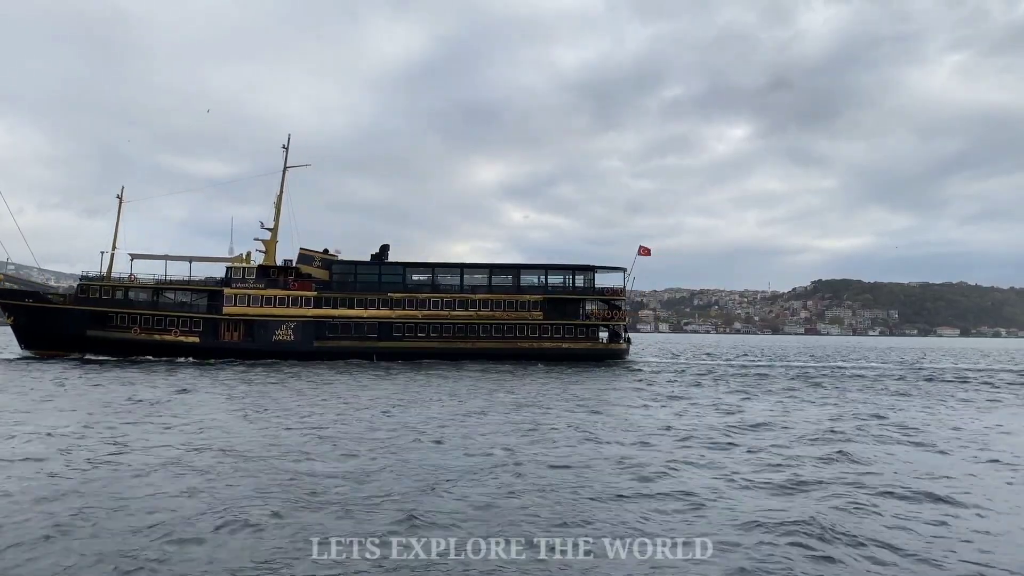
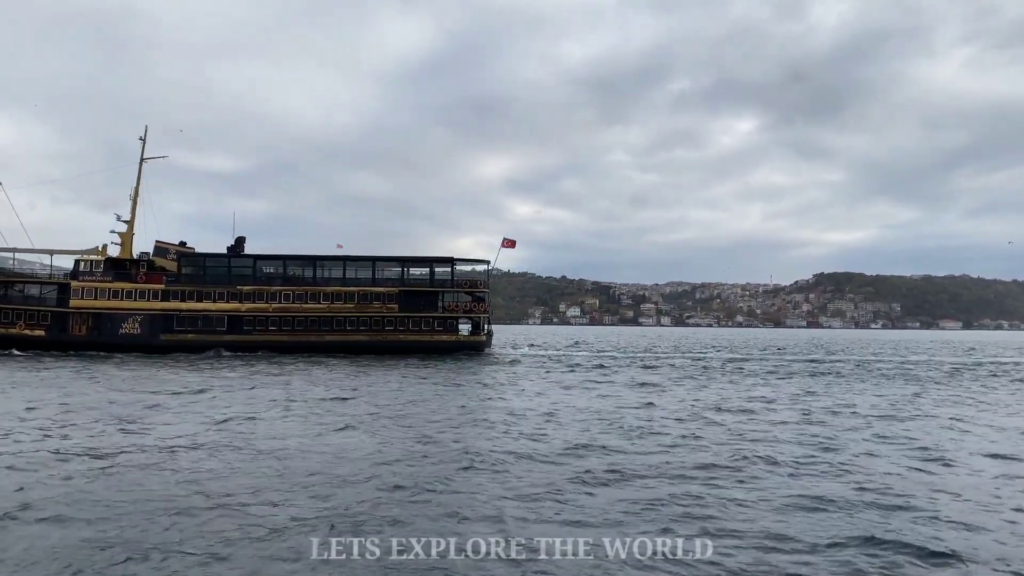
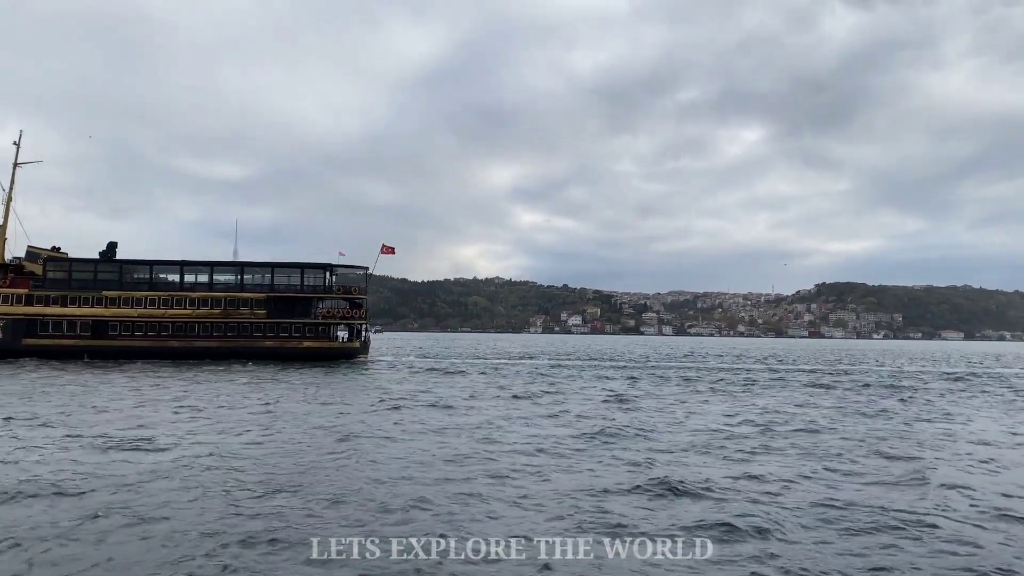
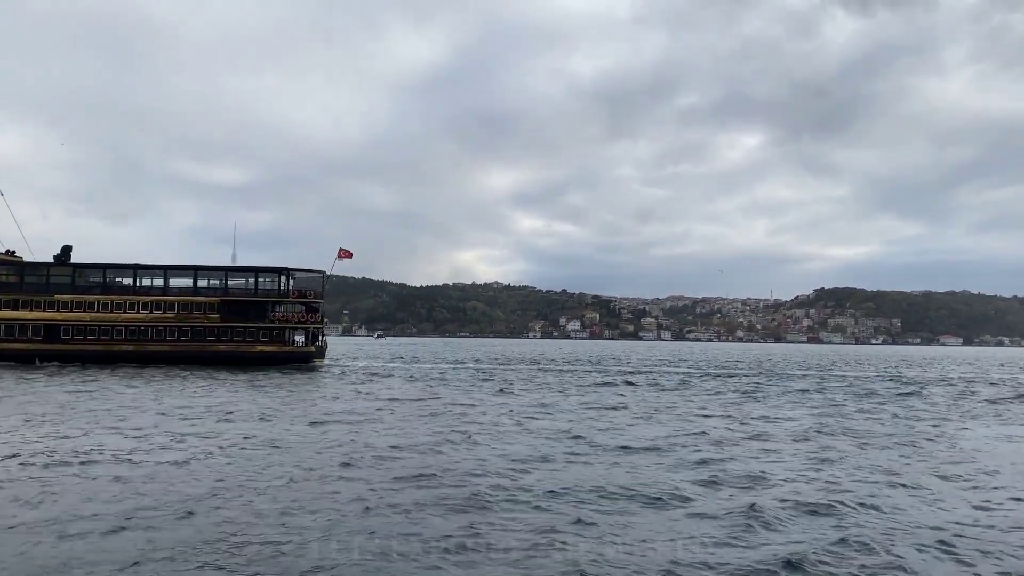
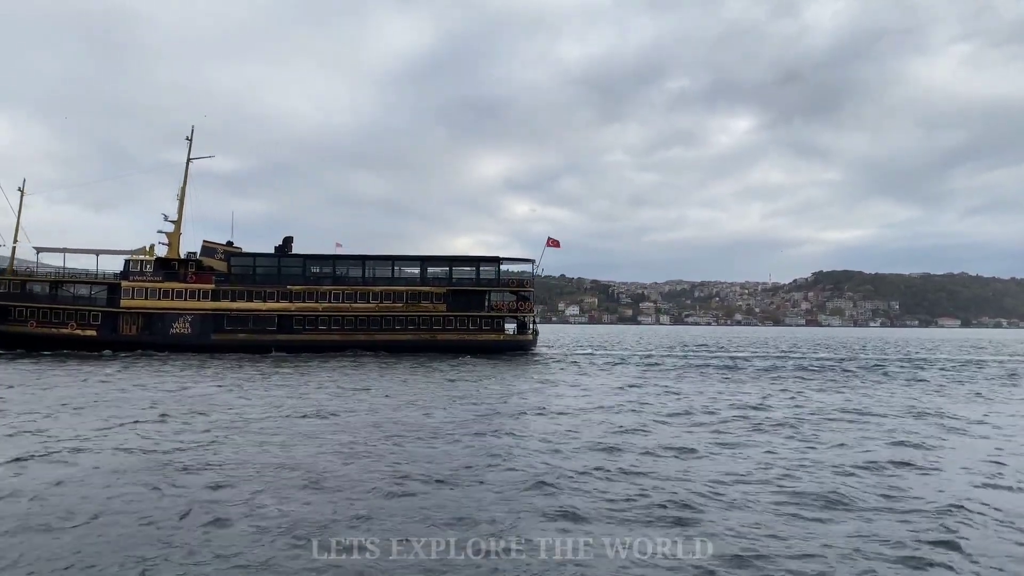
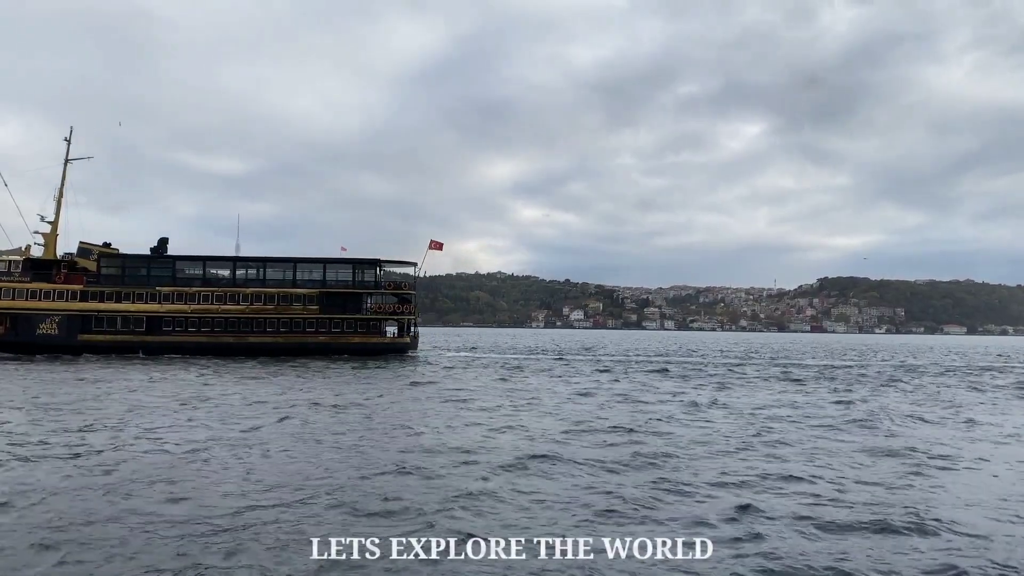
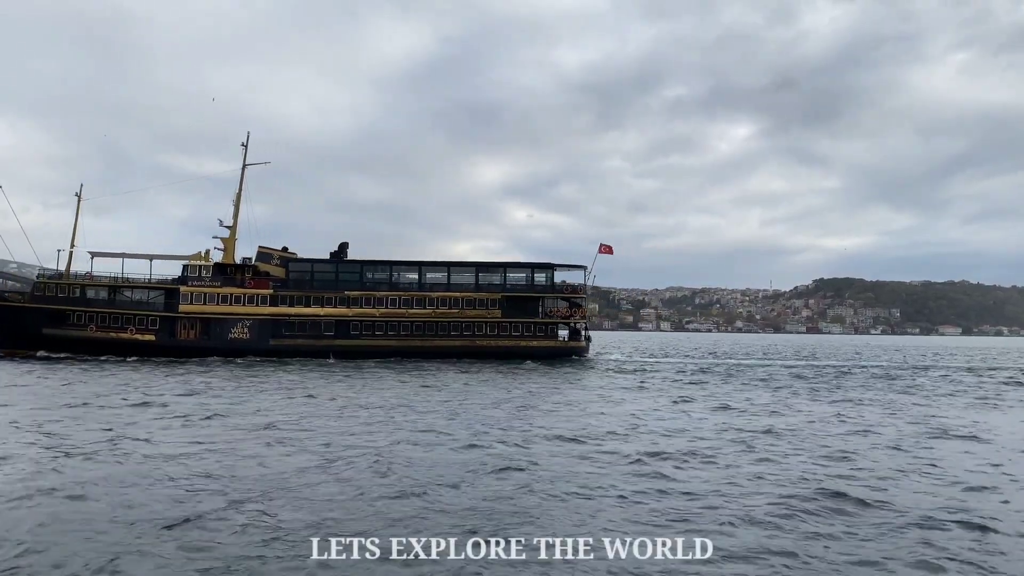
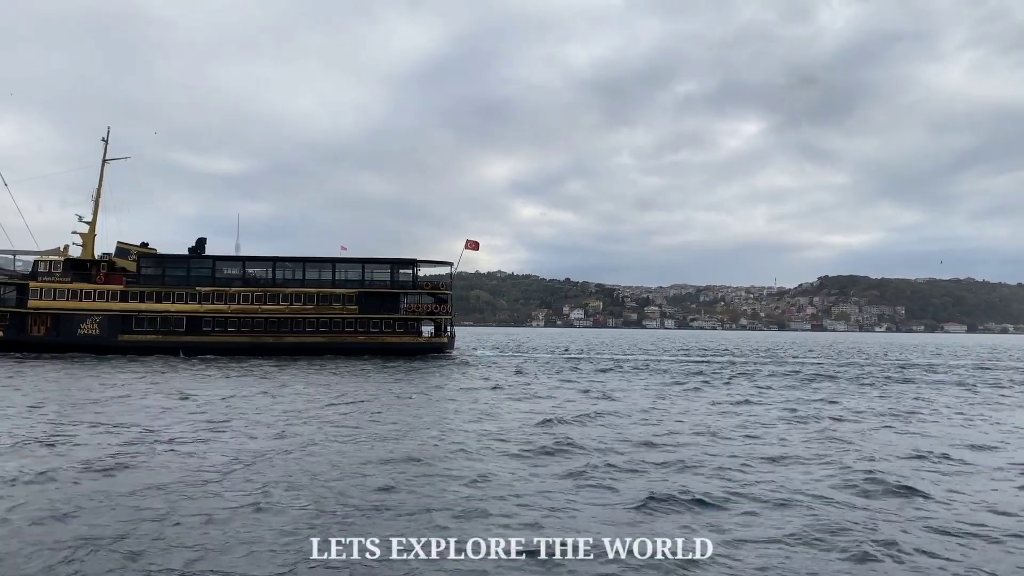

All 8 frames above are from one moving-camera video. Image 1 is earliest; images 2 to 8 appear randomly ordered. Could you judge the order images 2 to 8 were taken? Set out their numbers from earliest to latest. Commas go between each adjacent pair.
7, 5, 2, 8, 6, 3, 4
